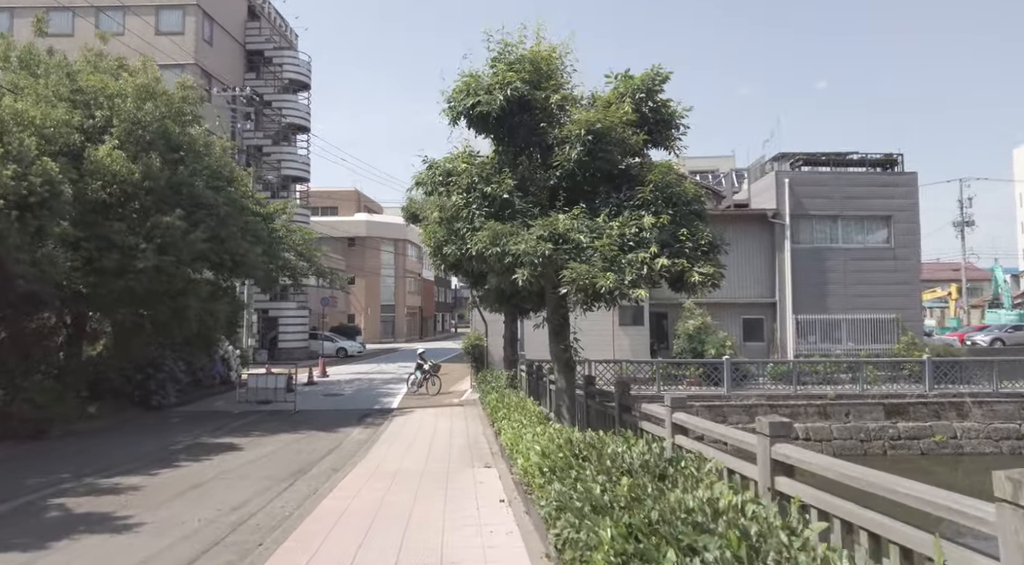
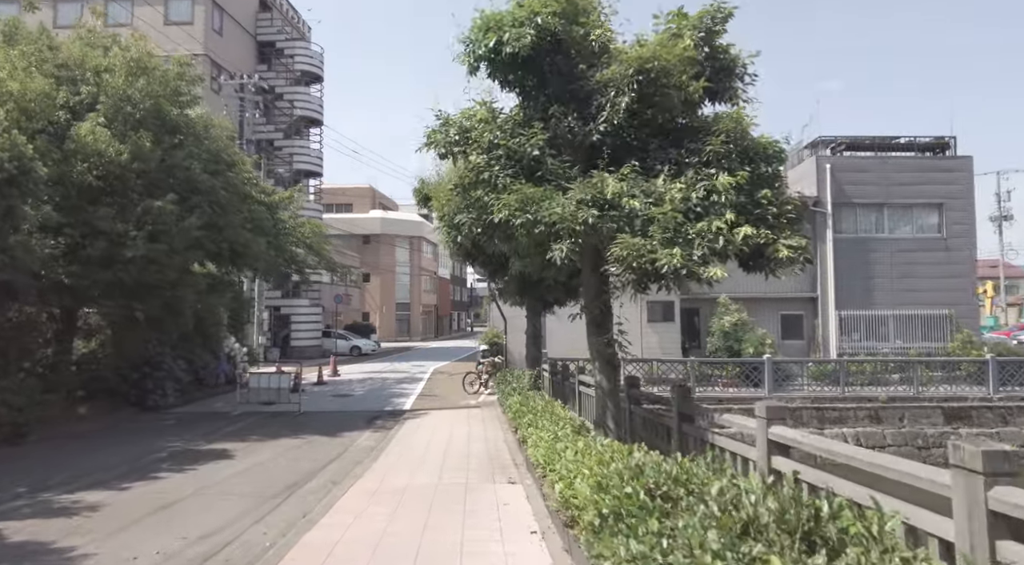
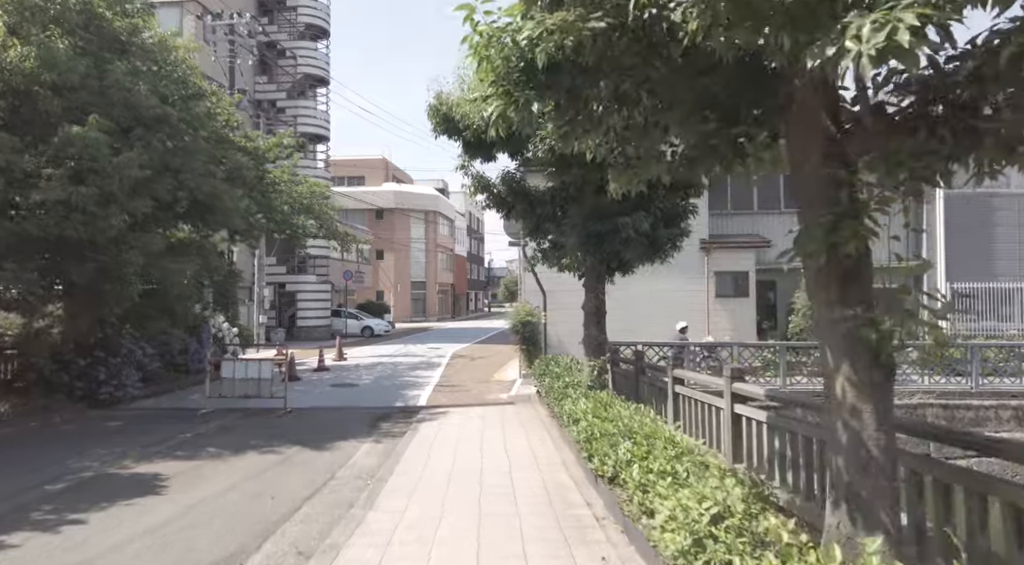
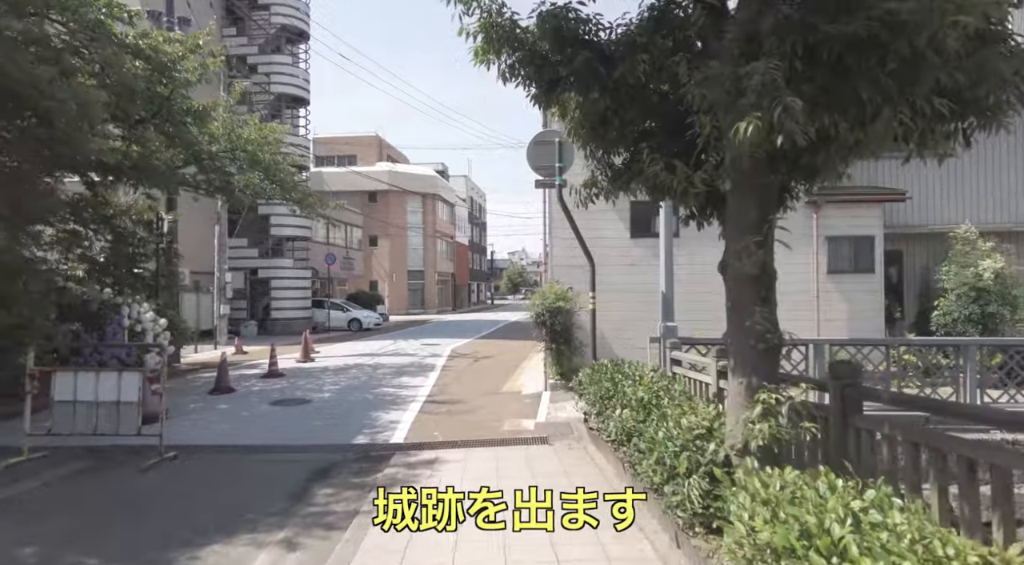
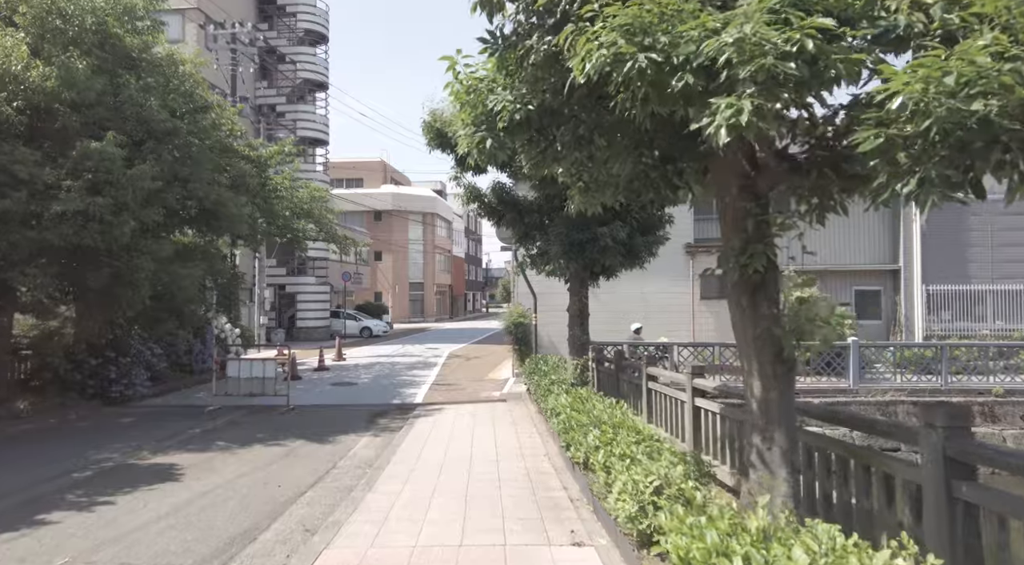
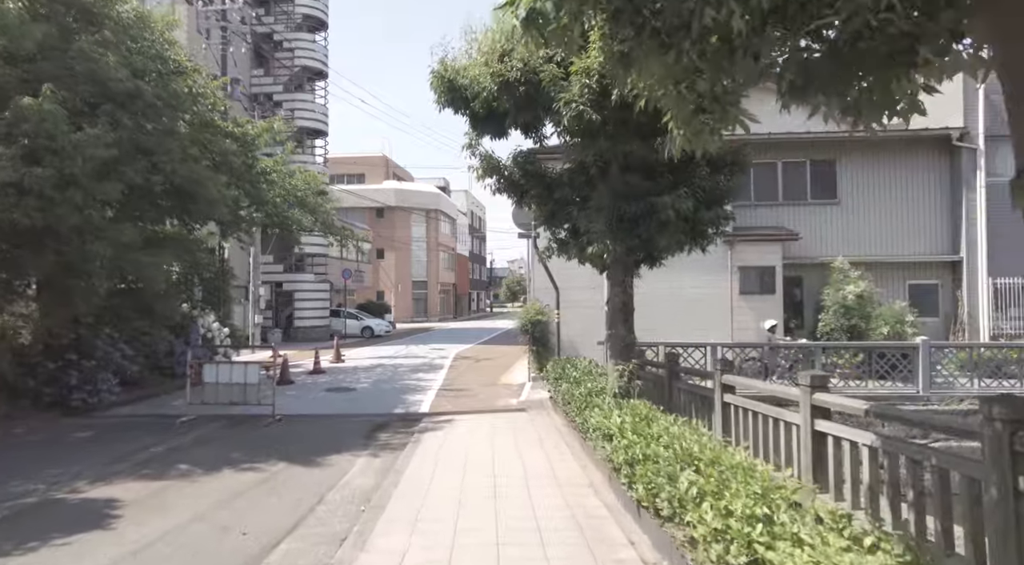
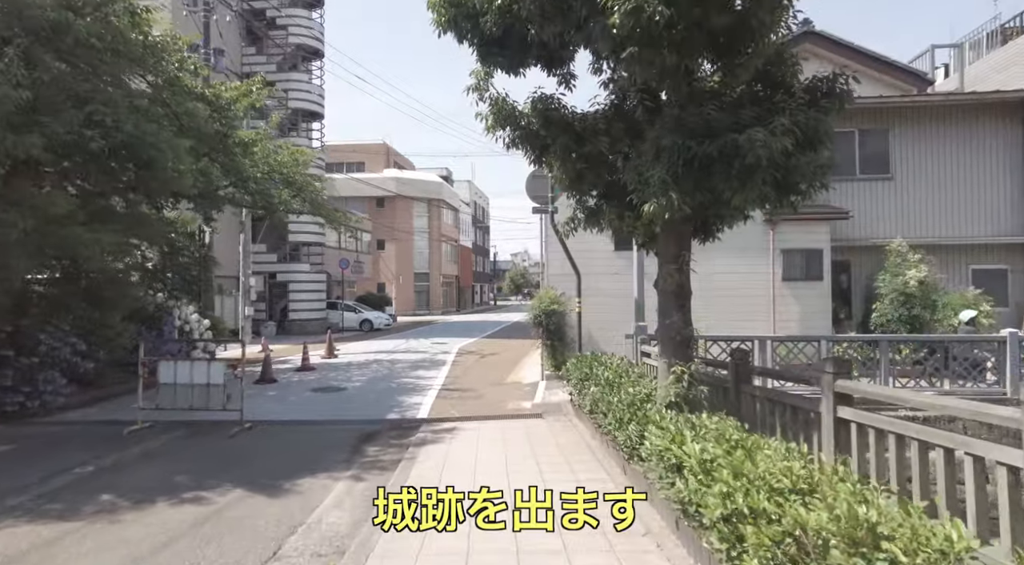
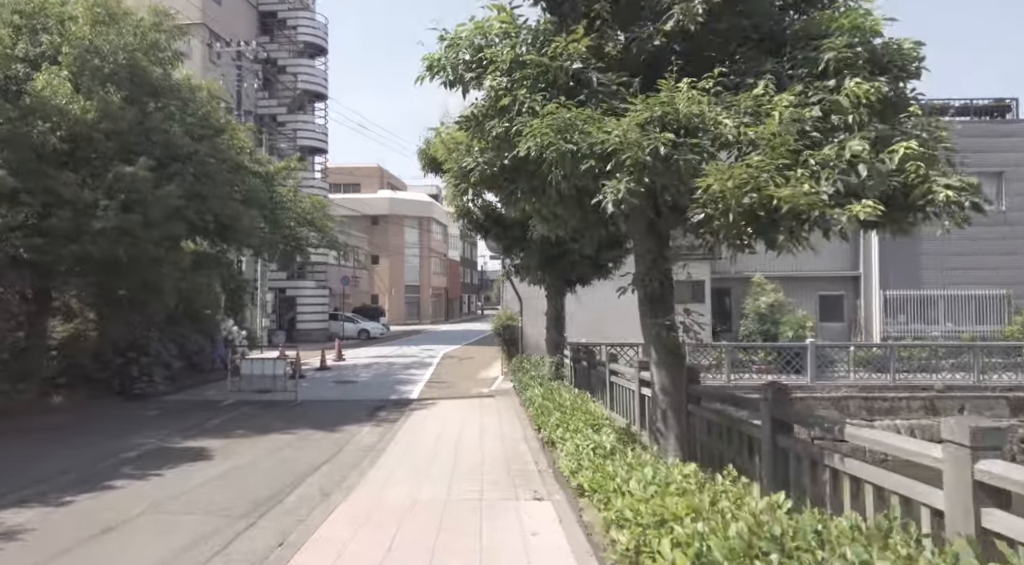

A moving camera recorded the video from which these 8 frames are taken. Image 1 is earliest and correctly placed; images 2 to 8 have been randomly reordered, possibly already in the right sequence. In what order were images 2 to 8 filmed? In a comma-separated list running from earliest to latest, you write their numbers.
2, 8, 5, 3, 6, 7, 4
